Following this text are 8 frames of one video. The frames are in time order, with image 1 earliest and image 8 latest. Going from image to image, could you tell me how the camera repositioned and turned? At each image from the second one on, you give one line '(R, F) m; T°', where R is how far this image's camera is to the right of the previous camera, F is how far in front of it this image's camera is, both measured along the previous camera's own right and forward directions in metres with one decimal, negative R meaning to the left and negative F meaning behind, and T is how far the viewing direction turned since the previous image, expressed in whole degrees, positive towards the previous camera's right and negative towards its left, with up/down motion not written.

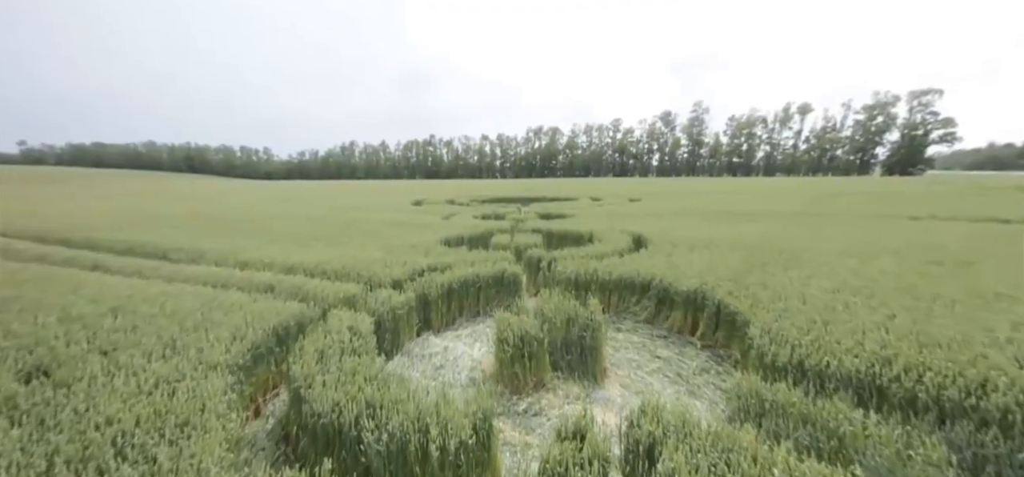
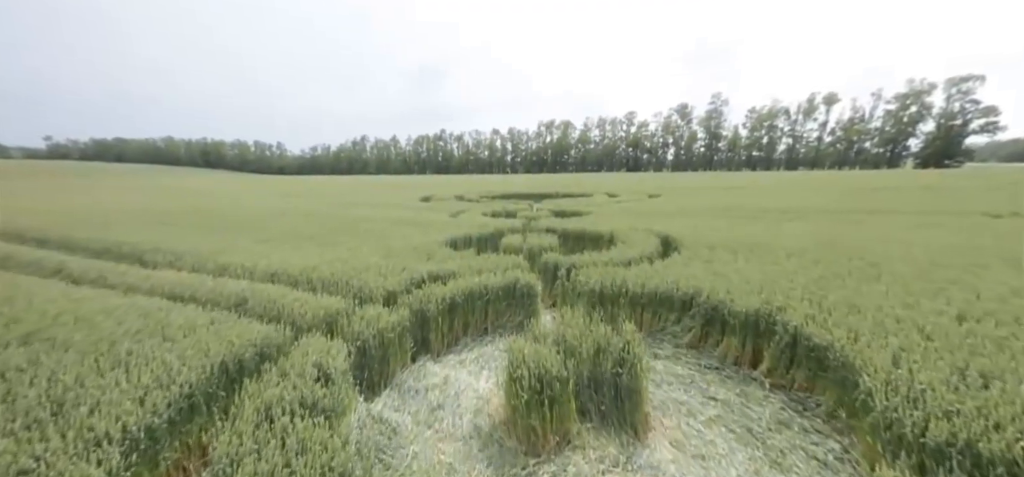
(0.0, +0.7) m; -2°
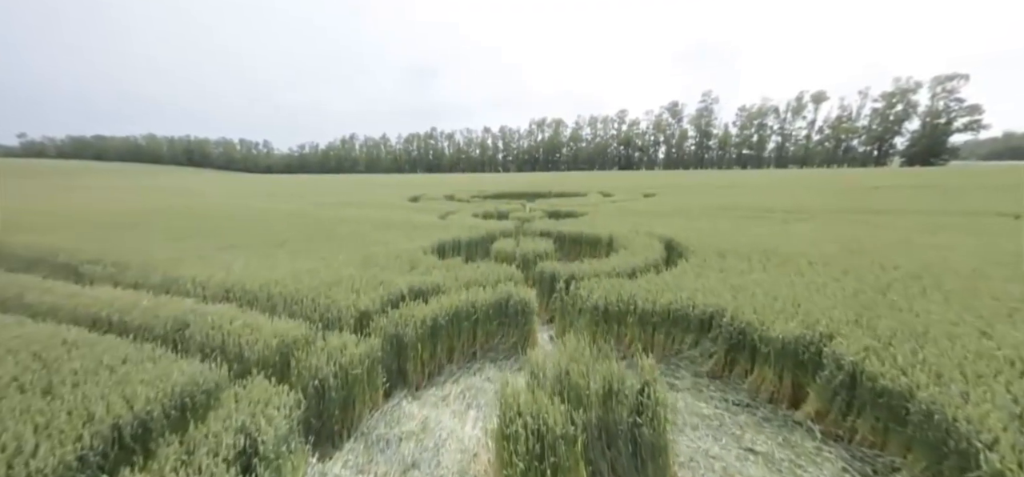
(0.0, +0.5) m; +1°
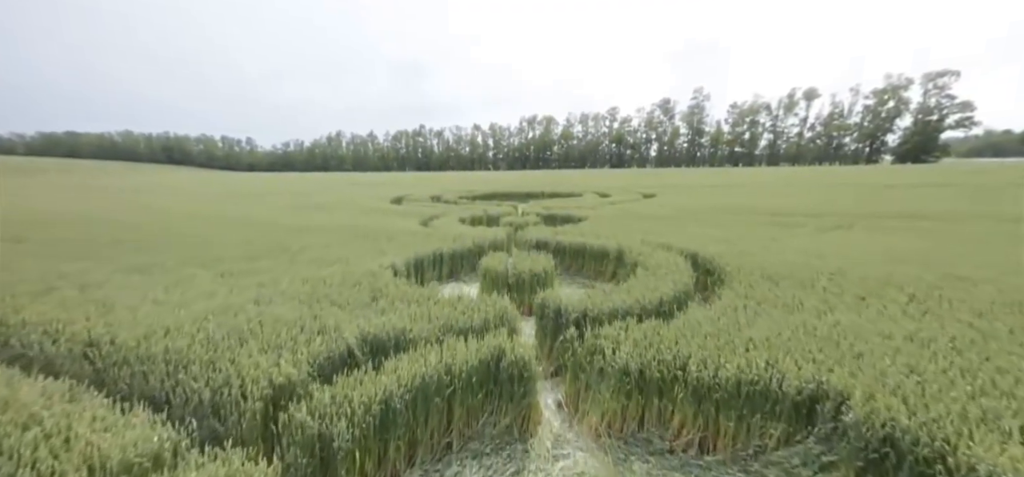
(0.0, +1.2) m; +1°
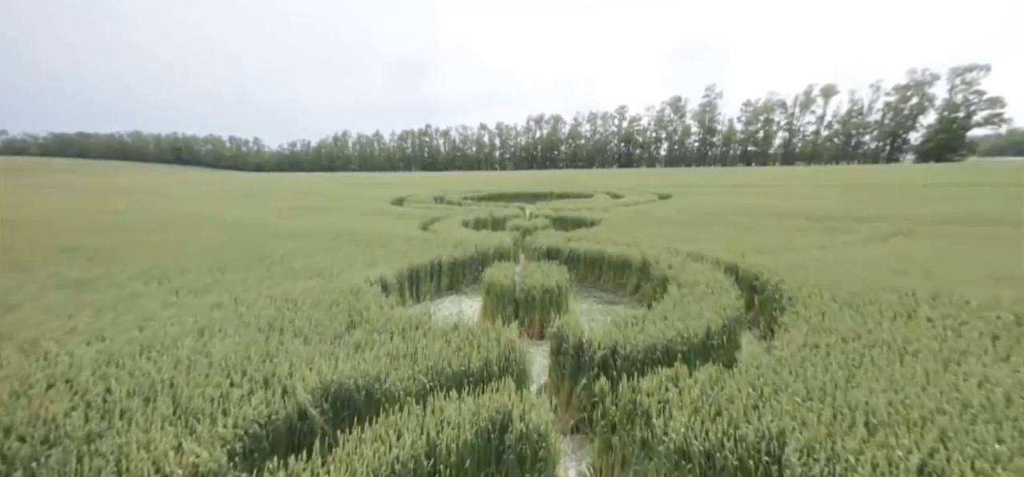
(0.0, +0.8) m; -1°
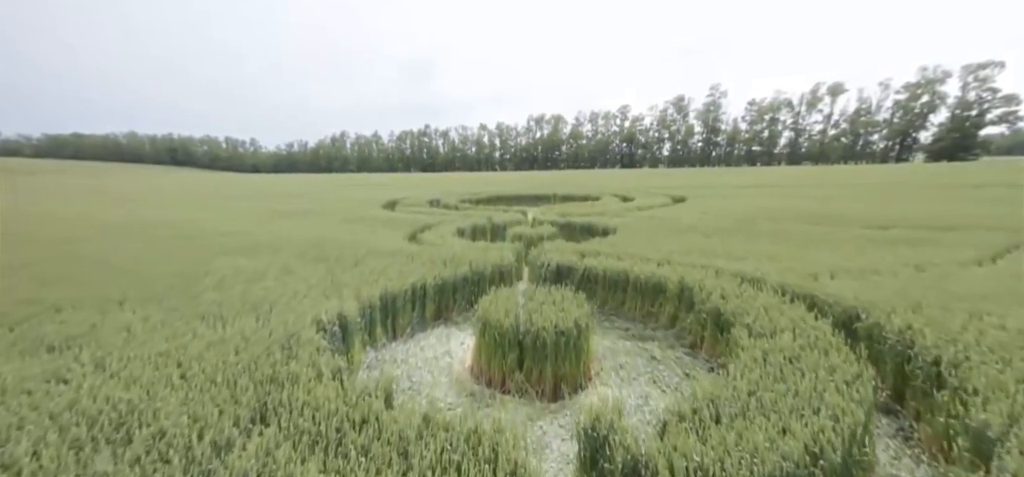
(0.0, +1.2) m; 0°
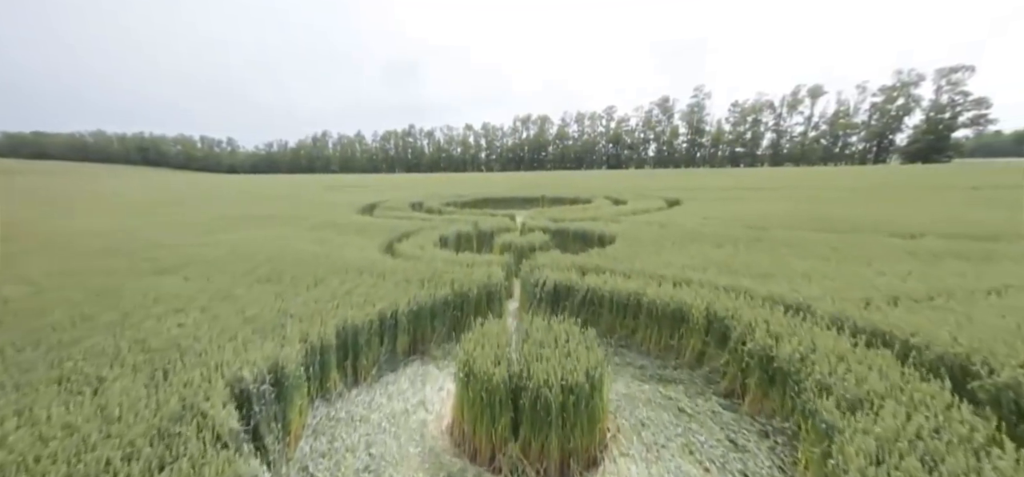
(0.0, +0.9) m; +2°
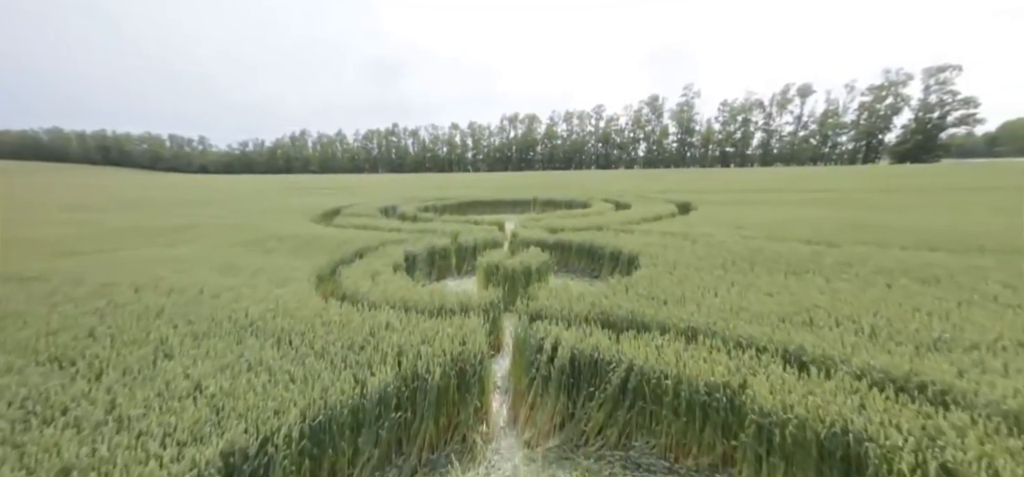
(0.0, +2.1) m; +2°
